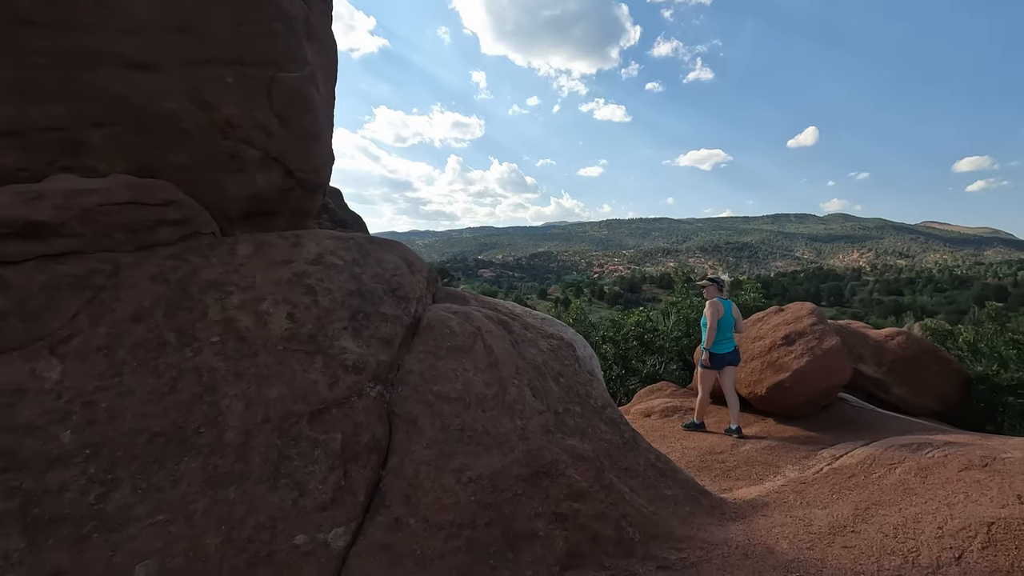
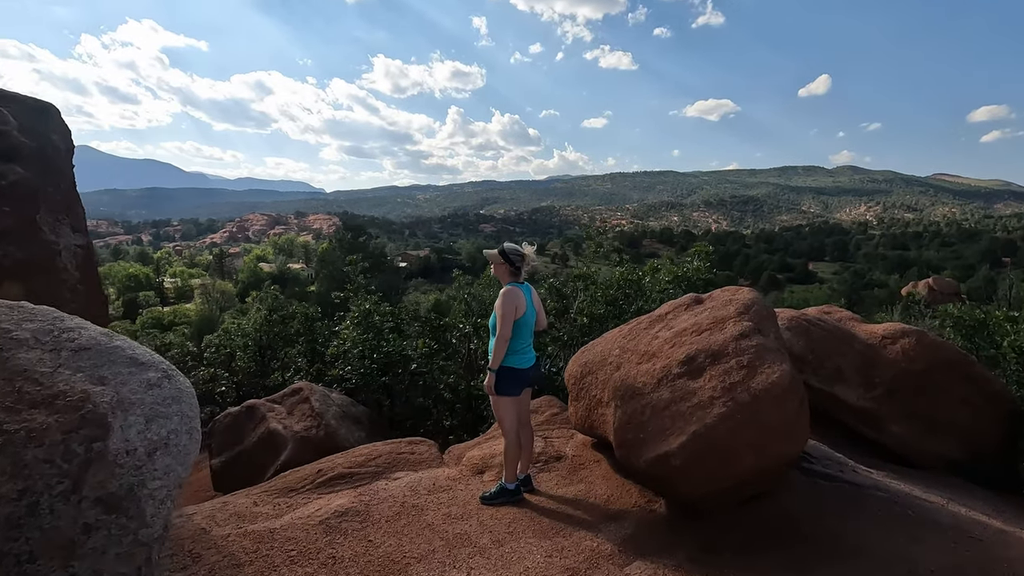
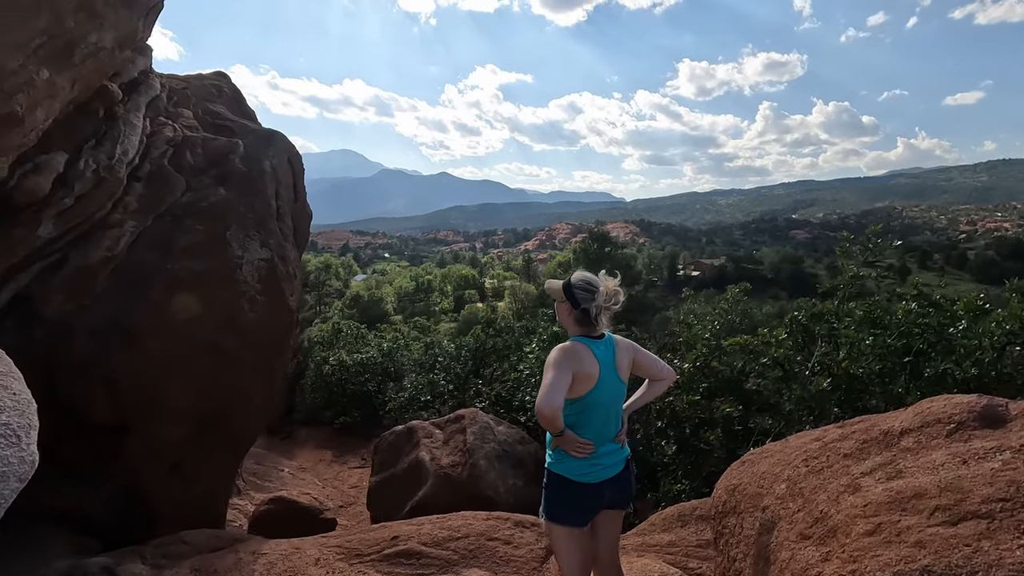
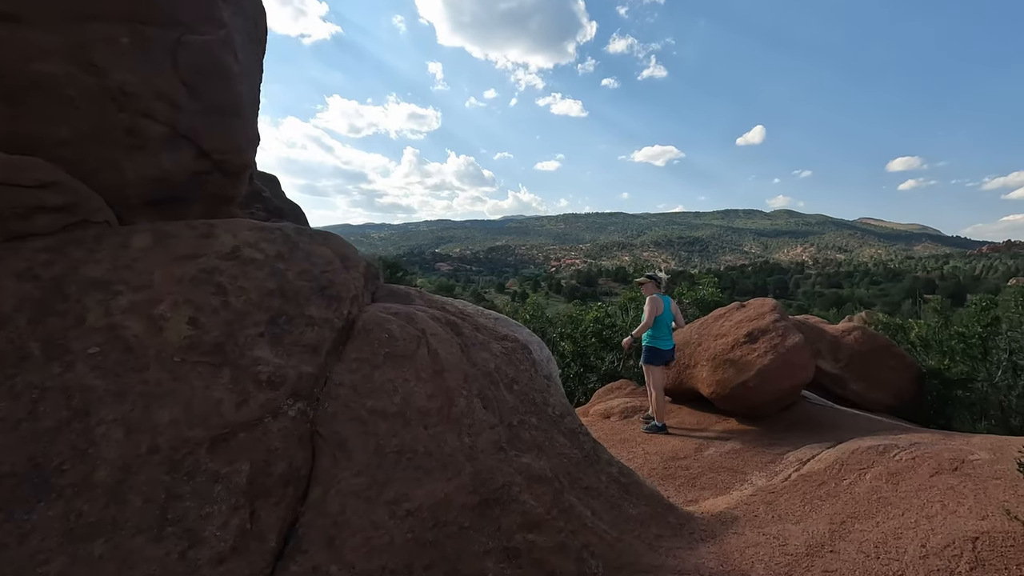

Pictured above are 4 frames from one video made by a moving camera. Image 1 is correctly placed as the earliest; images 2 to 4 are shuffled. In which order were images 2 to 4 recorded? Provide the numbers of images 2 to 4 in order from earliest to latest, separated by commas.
4, 2, 3
